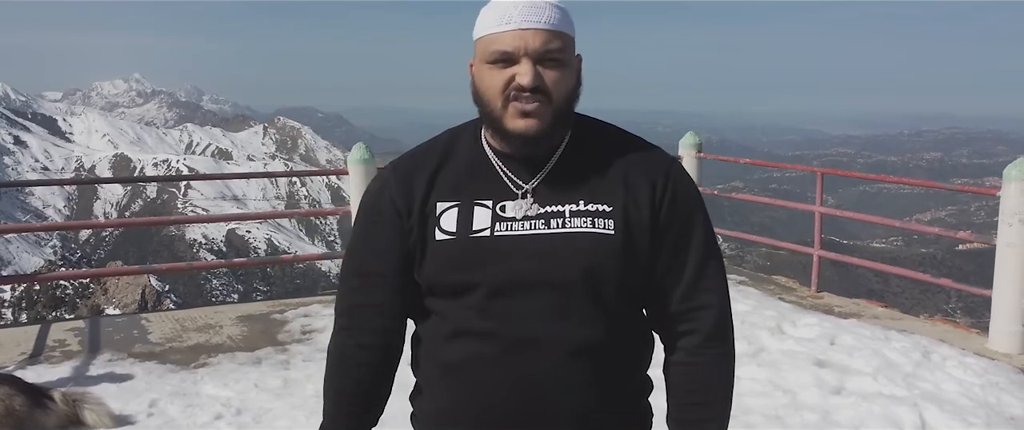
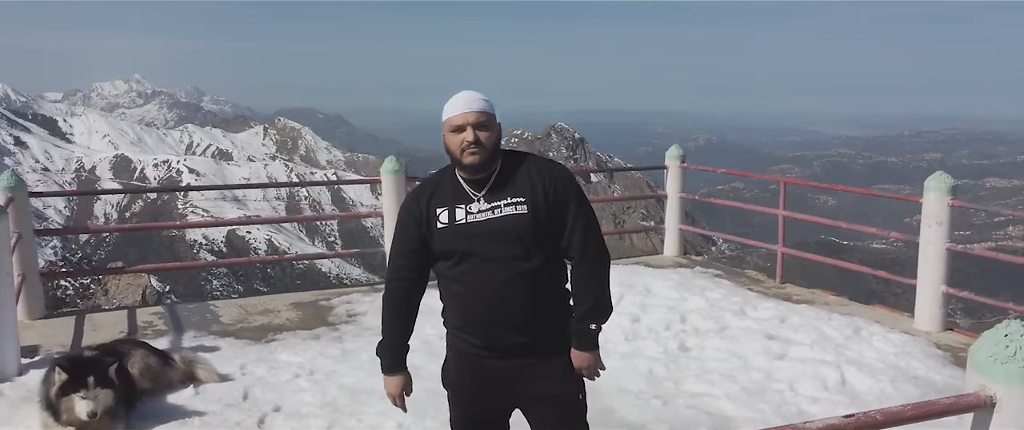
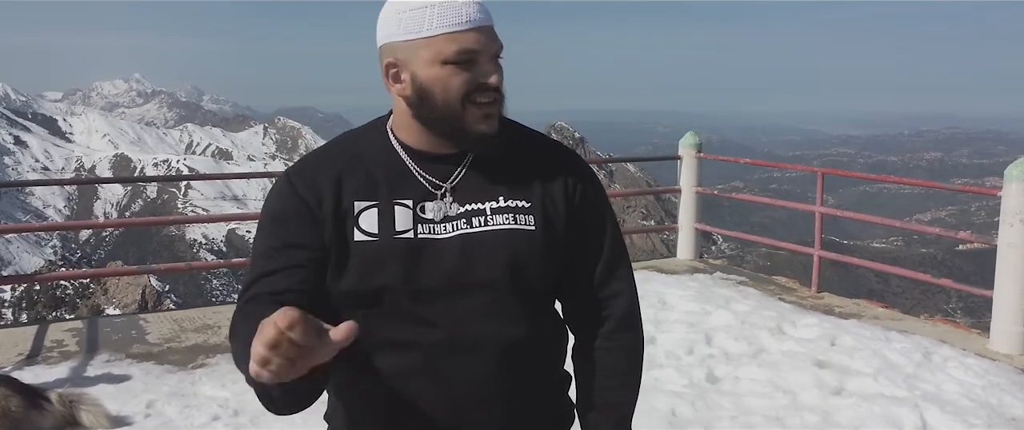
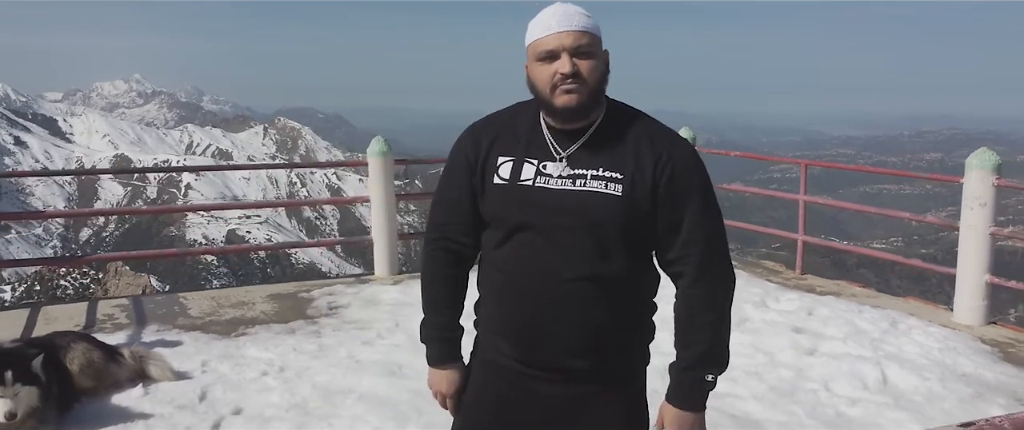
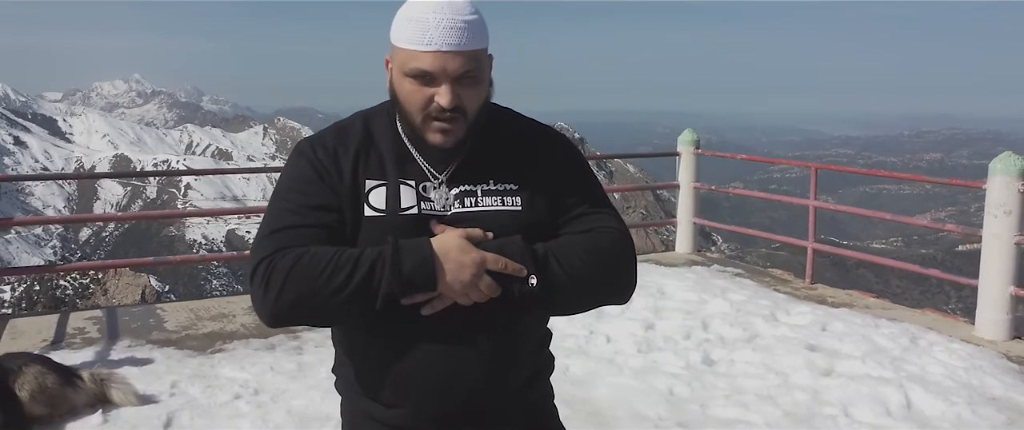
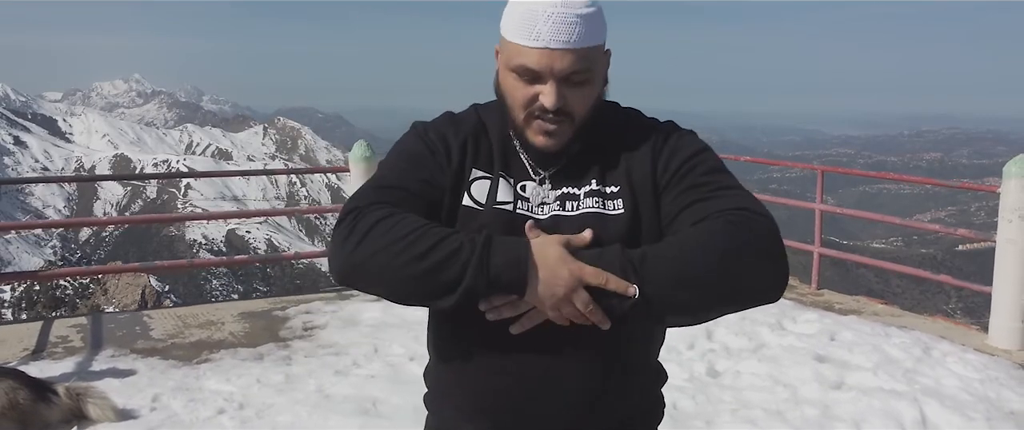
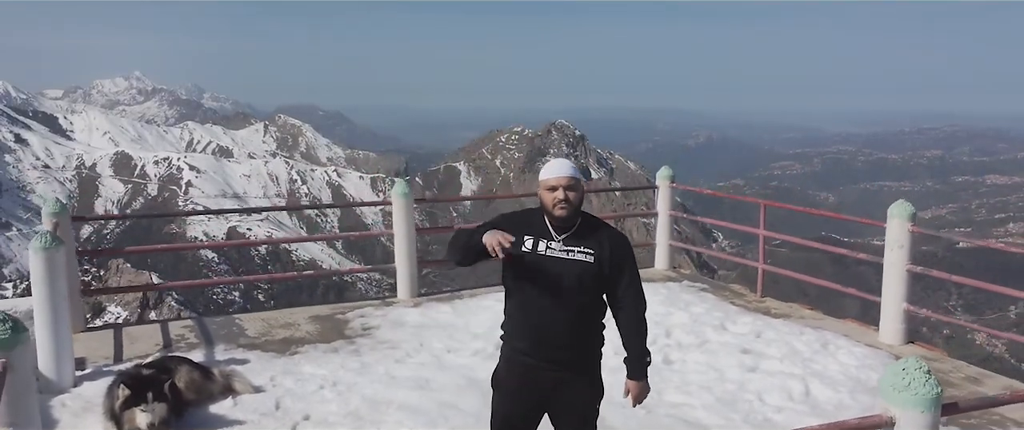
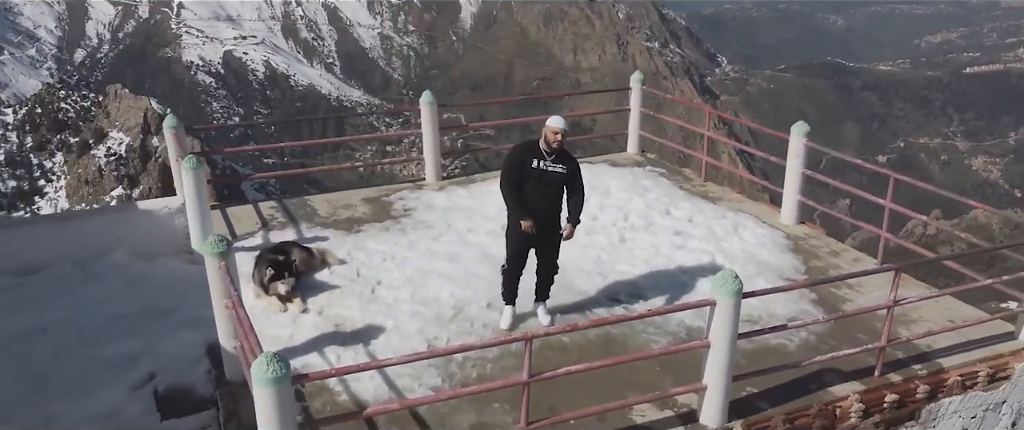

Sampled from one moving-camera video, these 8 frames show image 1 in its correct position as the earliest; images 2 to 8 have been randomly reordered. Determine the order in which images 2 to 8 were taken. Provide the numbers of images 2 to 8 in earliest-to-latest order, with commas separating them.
3, 6, 5, 4, 2, 7, 8
